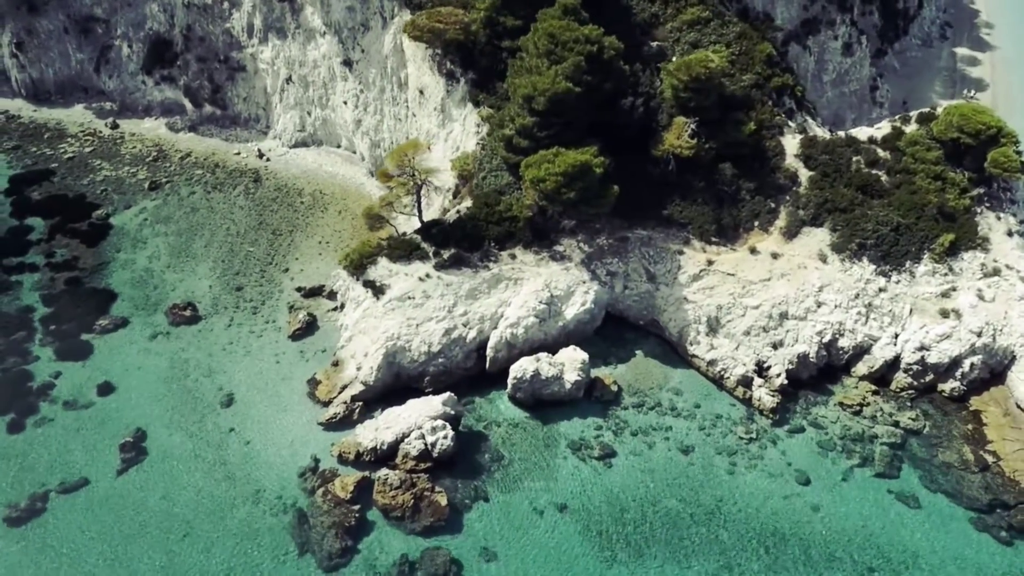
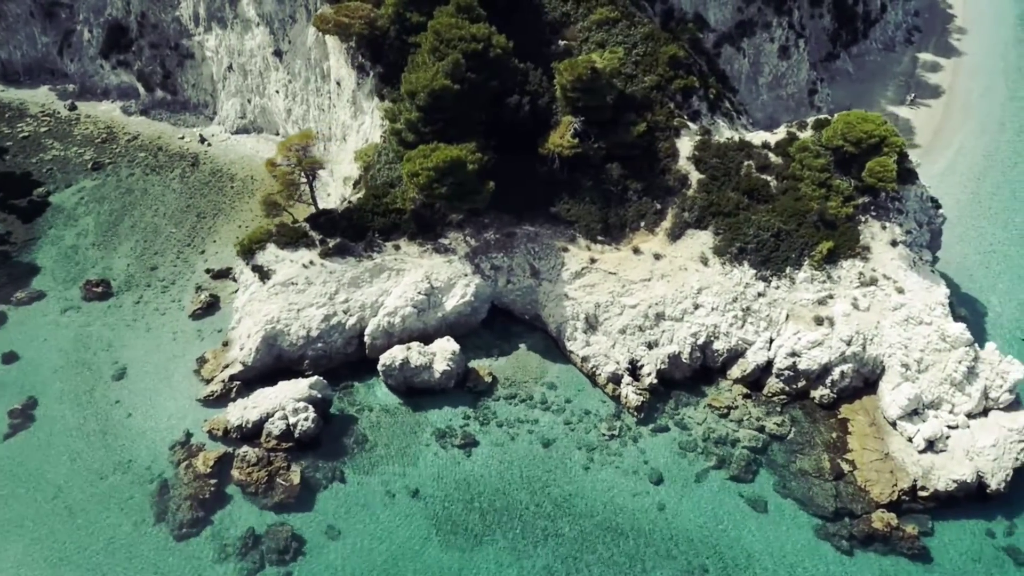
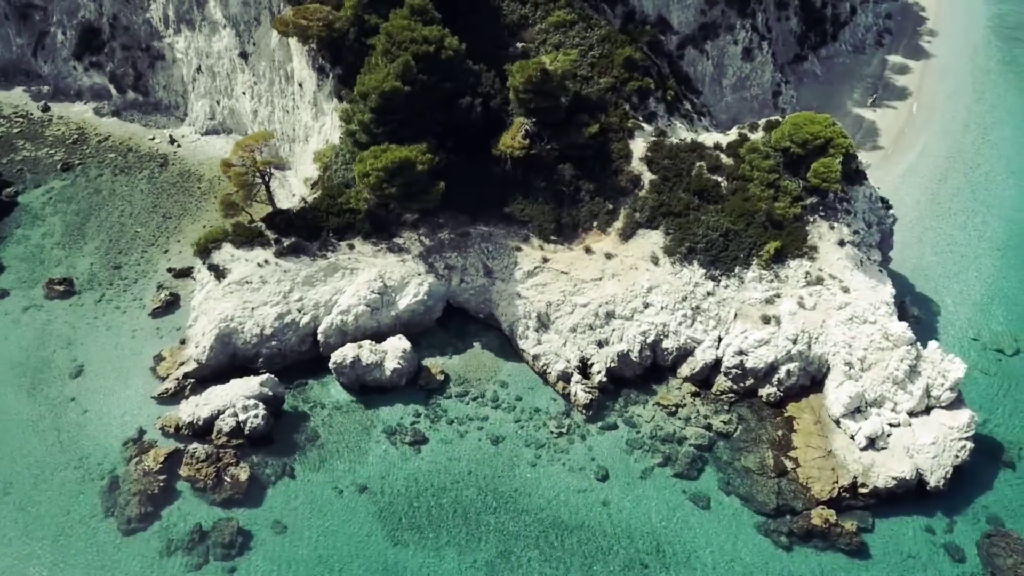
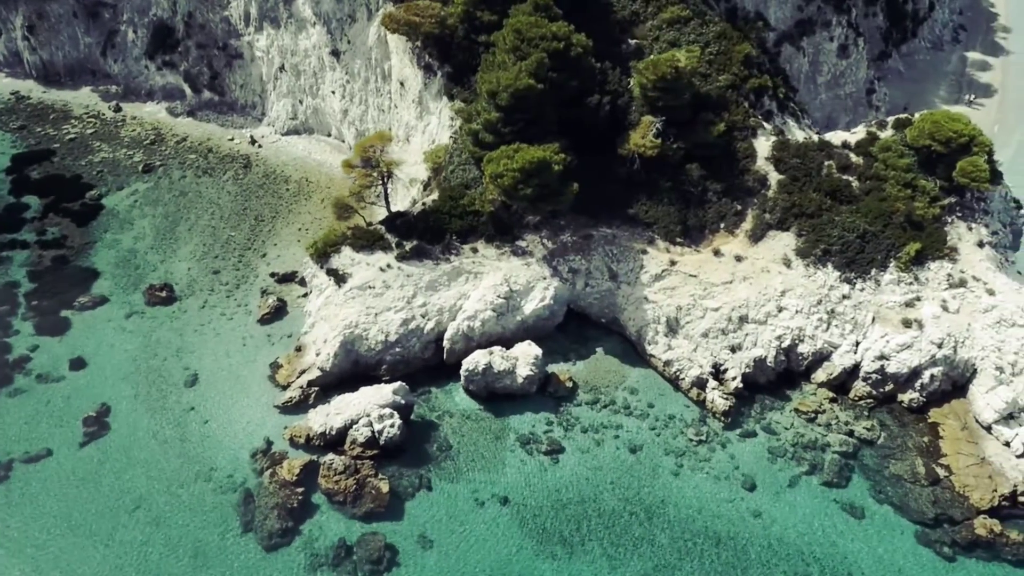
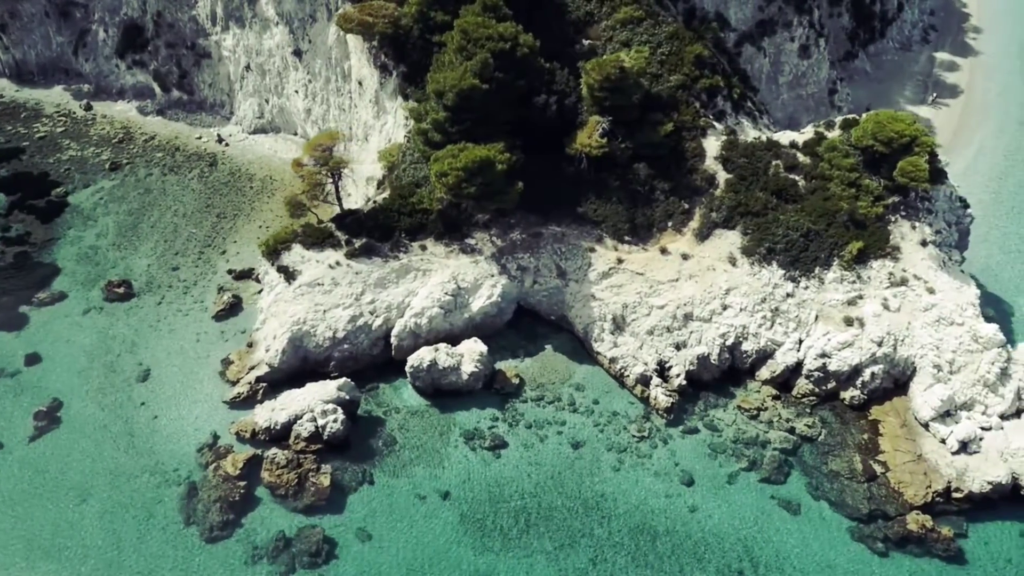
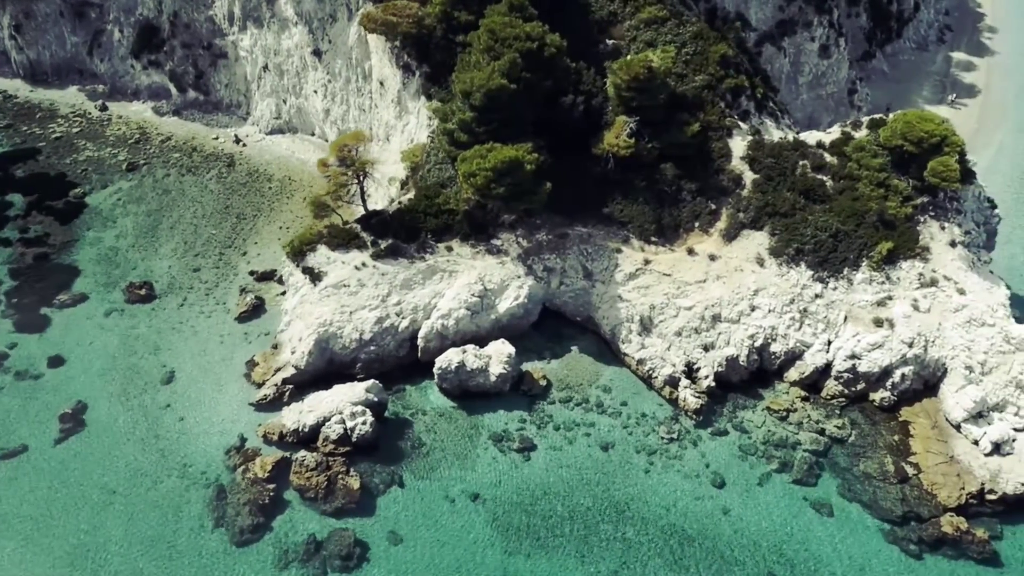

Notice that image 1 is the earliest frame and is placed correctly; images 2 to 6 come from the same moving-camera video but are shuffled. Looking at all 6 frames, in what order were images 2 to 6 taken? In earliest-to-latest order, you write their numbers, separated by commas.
4, 6, 5, 2, 3
